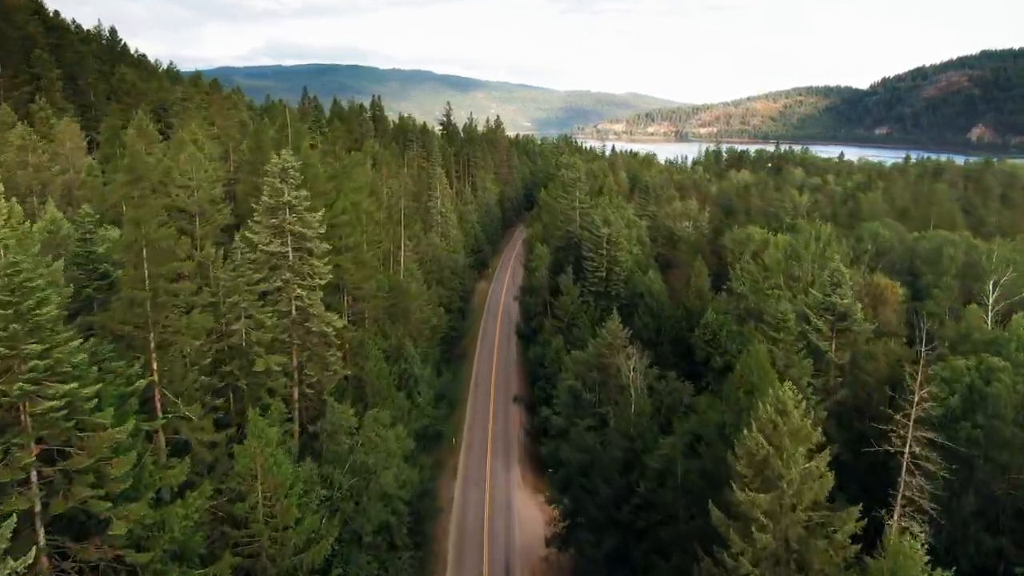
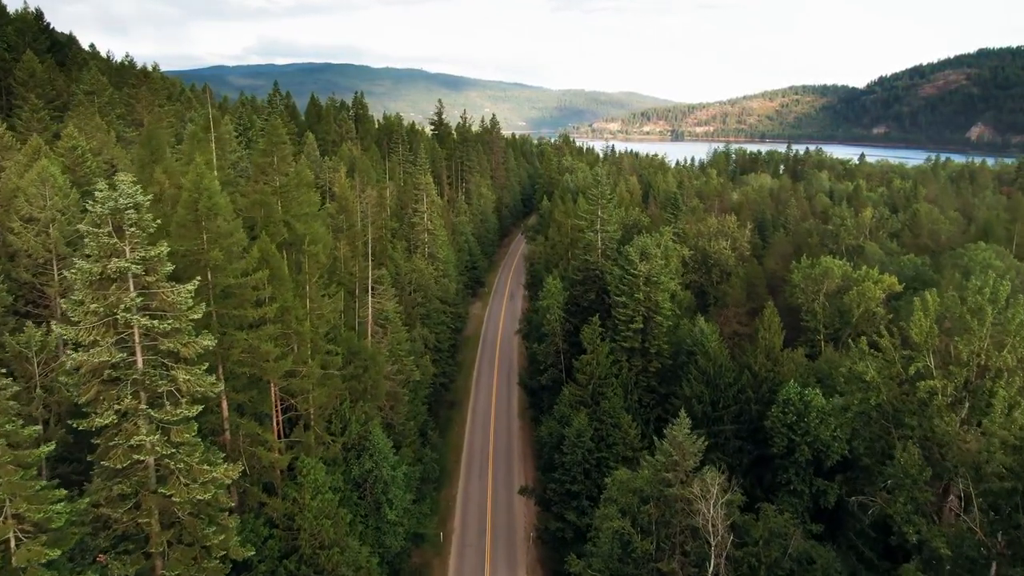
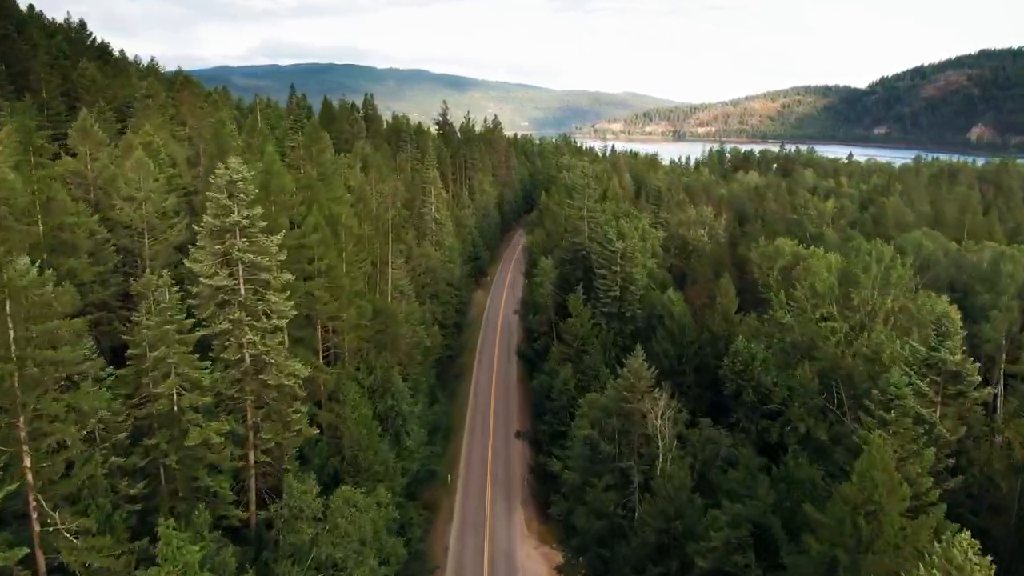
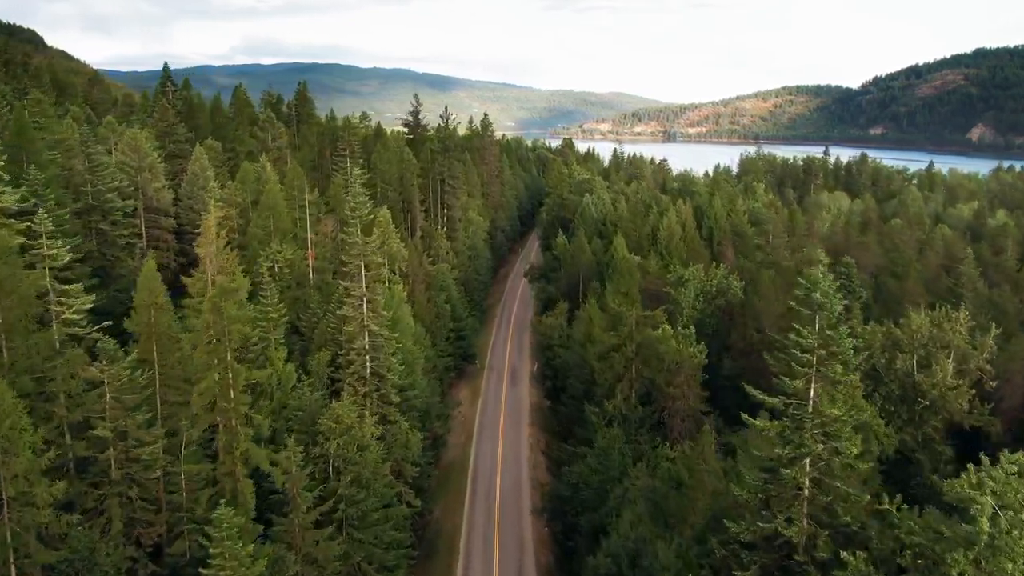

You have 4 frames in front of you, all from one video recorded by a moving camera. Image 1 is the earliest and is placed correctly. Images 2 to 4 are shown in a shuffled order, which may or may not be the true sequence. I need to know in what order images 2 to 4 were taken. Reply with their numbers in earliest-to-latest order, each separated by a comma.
3, 2, 4
